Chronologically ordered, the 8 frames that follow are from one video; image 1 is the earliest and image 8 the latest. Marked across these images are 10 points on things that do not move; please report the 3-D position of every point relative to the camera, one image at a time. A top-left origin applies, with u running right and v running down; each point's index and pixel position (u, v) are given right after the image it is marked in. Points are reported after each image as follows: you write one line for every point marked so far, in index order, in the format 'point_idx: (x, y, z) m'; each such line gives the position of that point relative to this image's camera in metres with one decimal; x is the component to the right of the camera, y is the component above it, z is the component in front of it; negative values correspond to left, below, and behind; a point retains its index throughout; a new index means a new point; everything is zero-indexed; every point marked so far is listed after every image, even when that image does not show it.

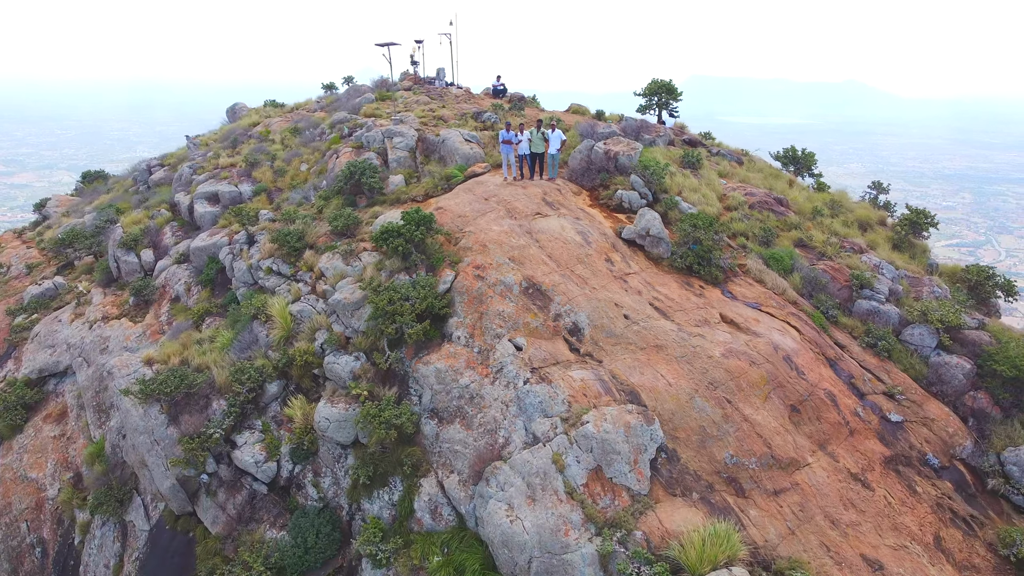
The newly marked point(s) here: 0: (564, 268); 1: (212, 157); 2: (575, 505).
0: (+0.4, +0.2, +5.8) m
1: (-3.7, +1.7, +9.7) m
2: (+0.4, -1.2, +4.3) m
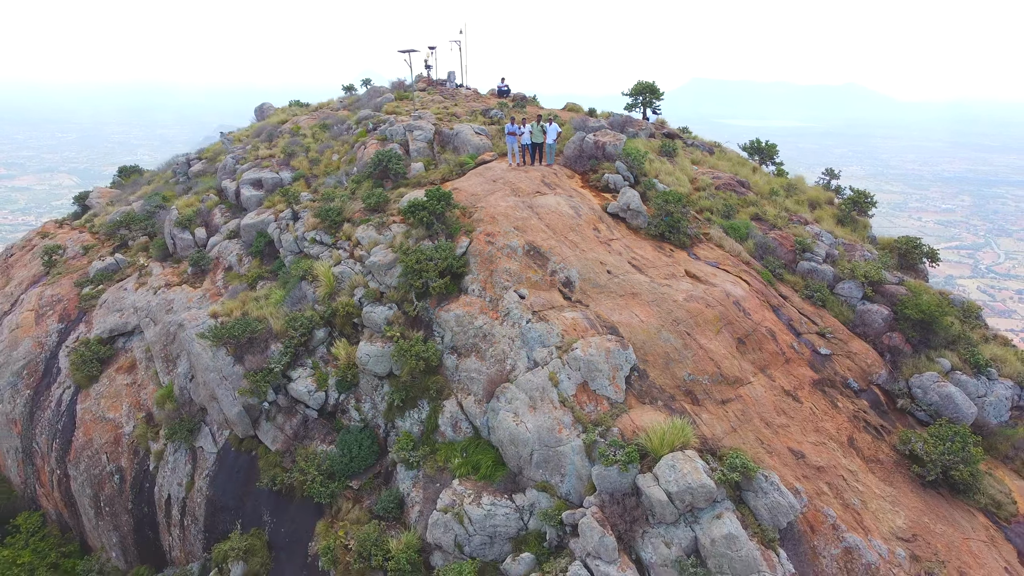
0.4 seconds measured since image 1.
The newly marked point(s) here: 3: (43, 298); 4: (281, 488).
0: (+0.5, +0.5, +7.0) m
1: (-3.7, +2.0, +10.9) m
2: (+0.4, -0.9, +5.5) m
3: (-6.1, -0.1, +10.0) m
4: (-1.9, -1.7, +6.5) m
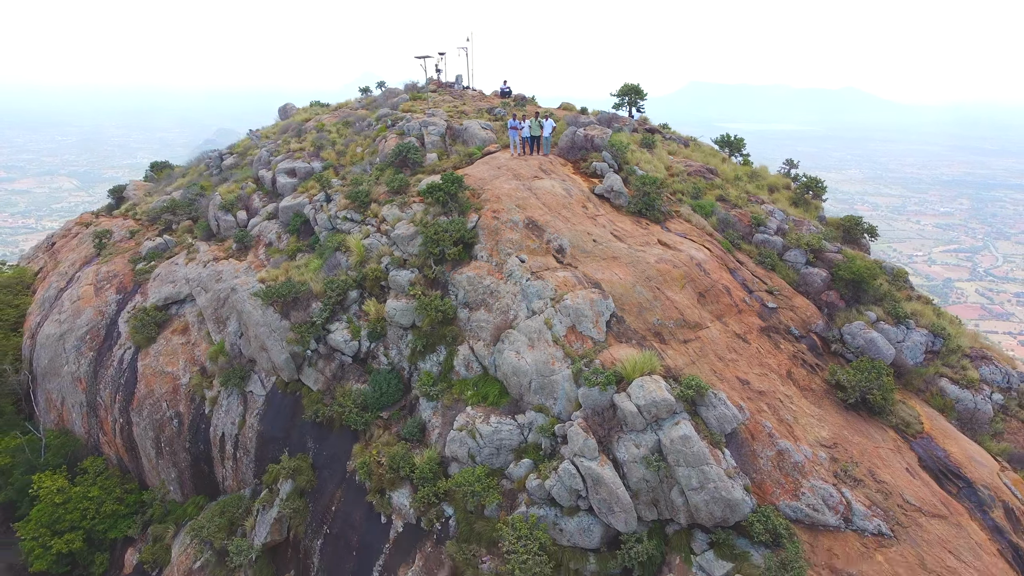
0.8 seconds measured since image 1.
0: (+0.5, +0.9, +8.3) m
1: (-3.6, +2.3, +12.2) m
2: (+0.4, -0.5, +6.8) m
3: (-6.1, +0.2, +11.3) m
4: (-1.9, -1.3, +7.8) m
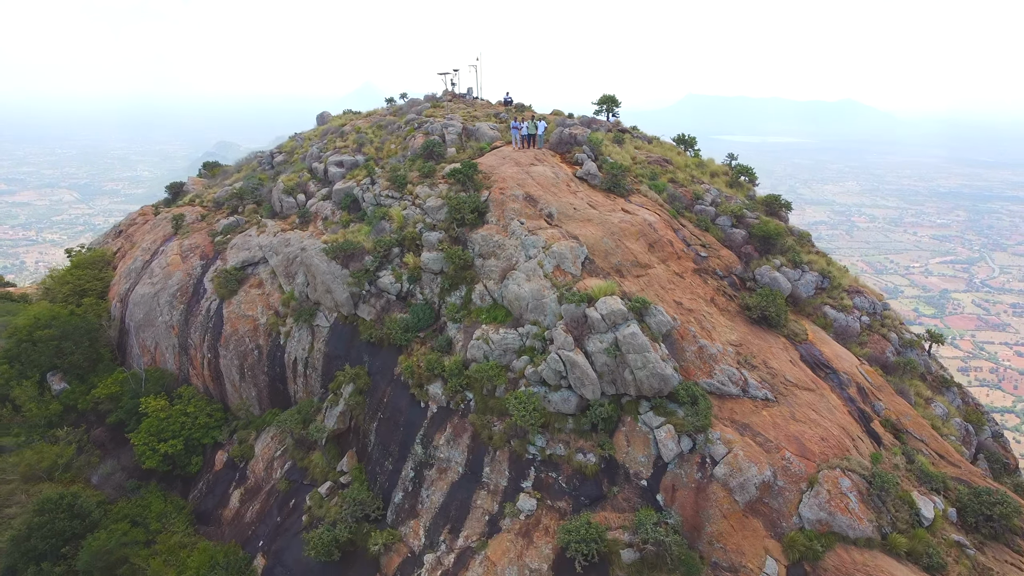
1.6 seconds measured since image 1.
0: (+0.5, +1.5, +11.1) m
1: (-3.6, +2.9, +15.0) m
2: (+0.5, +0.1, +9.6) m
3: (-6.1, +0.8, +14.1) m
4: (-1.9, -0.7, +10.5) m
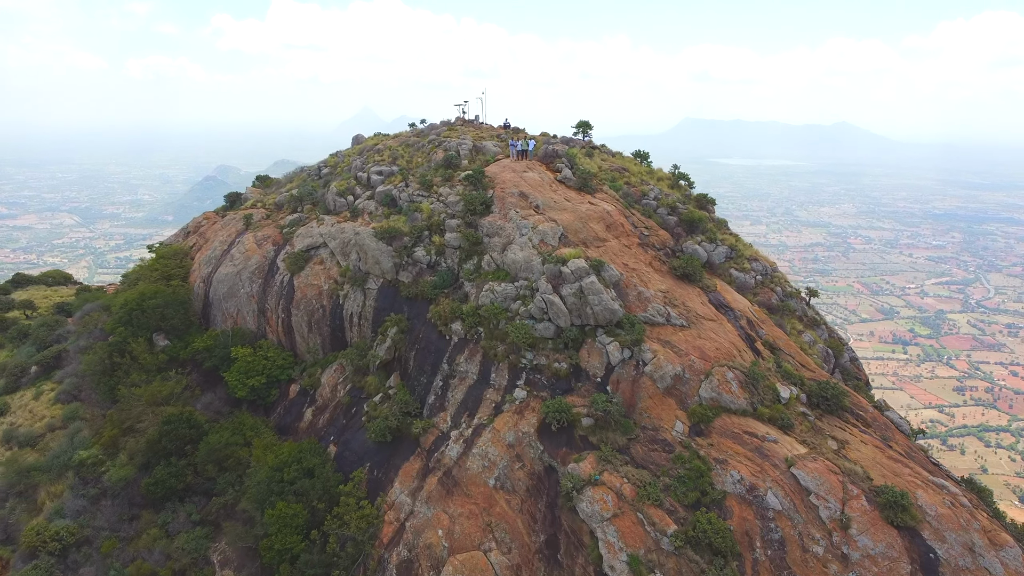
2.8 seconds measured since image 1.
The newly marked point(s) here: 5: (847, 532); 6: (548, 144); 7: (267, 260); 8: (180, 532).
0: (+0.5, +2.0, +15.3) m
1: (-3.7, +3.3, +19.3) m
2: (+0.4, +0.7, +13.8) m
3: (-6.1, +1.2, +18.3) m
4: (-1.9, -0.1, +14.7) m
5: (+4.7, -3.4, +10.9) m
6: (+0.9, +3.5, +18.1) m
7: (-5.7, +0.7, +17.6) m
8: (-6.2, -4.4, +14.1) m
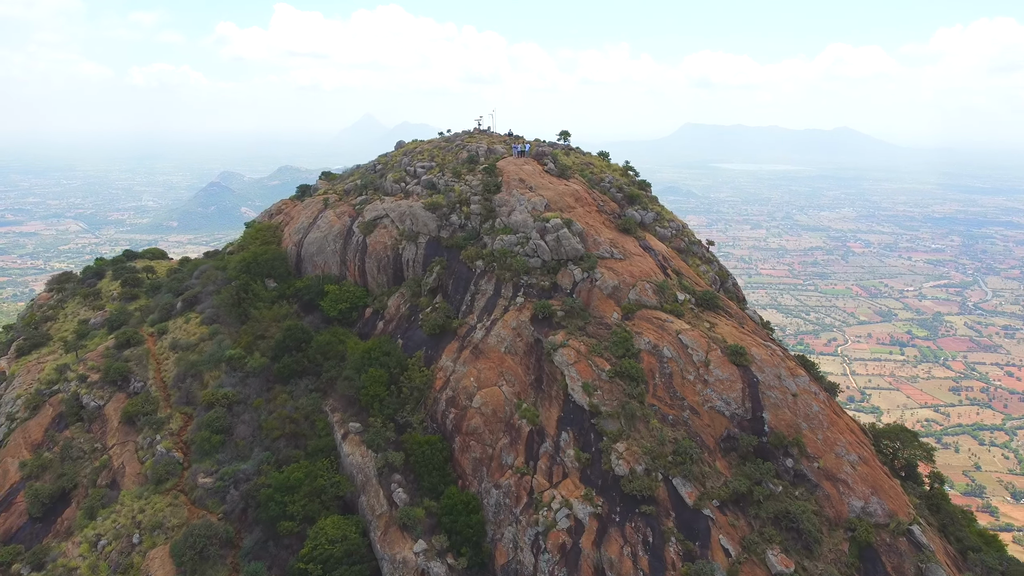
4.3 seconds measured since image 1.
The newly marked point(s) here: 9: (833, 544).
0: (+0.5, +3.4, +23.1) m
1: (-3.6, +4.7, +27.1) m
2: (+0.5, +2.1, +21.6) m
3: (-6.1, +2.6, +26.1) m
4: (-1.8, +1.3, +22.4) m
5: (+4.8, -1.9, +18.6) m
6: (+1.0, +4.8, +25.9) m
7: (-5.6, +2.0, +25.4) m
8: (-6.1, -3.0, +21.9) m
9: (+7.0, -5.4, +16.4) m
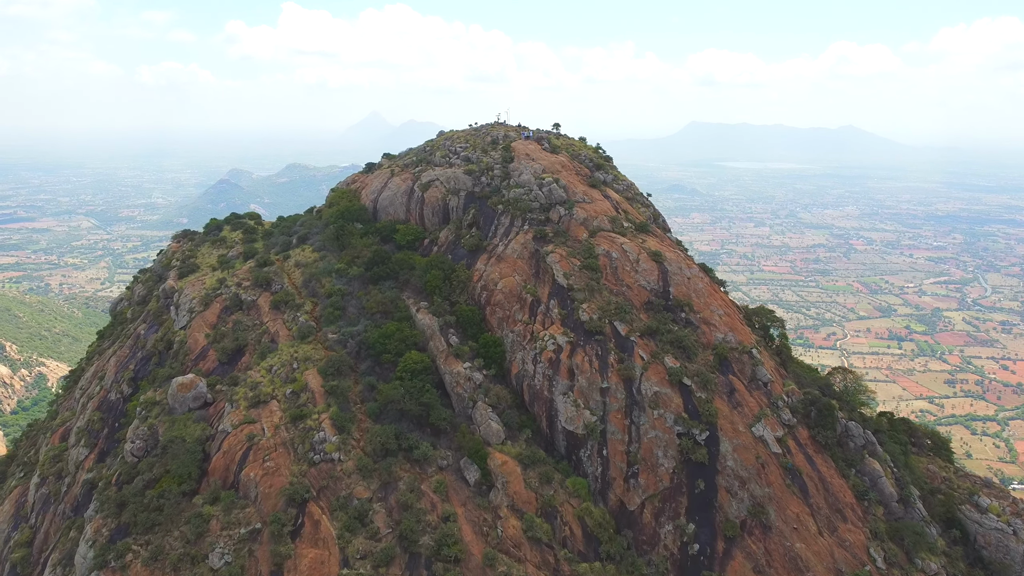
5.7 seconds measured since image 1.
0: (+1.0, +6.4, +35.4) m
1: (-3.1, +7.7, +39.3) m
2: (+0.9, +5.1, +33.8) m
3: (-5.6, +5.6, +38.3) m
4: (-1.4, +4.2, +34.7) m
5: (+5.2, +1.0, +30.9) m
6: (+1.4, +7.8, +38.1) m
7: (-5.2, +5.0, +37.7) m
8: (-5.7, 0.0, +34.2) m
9: (+7.3, -2.5, +28.6) m
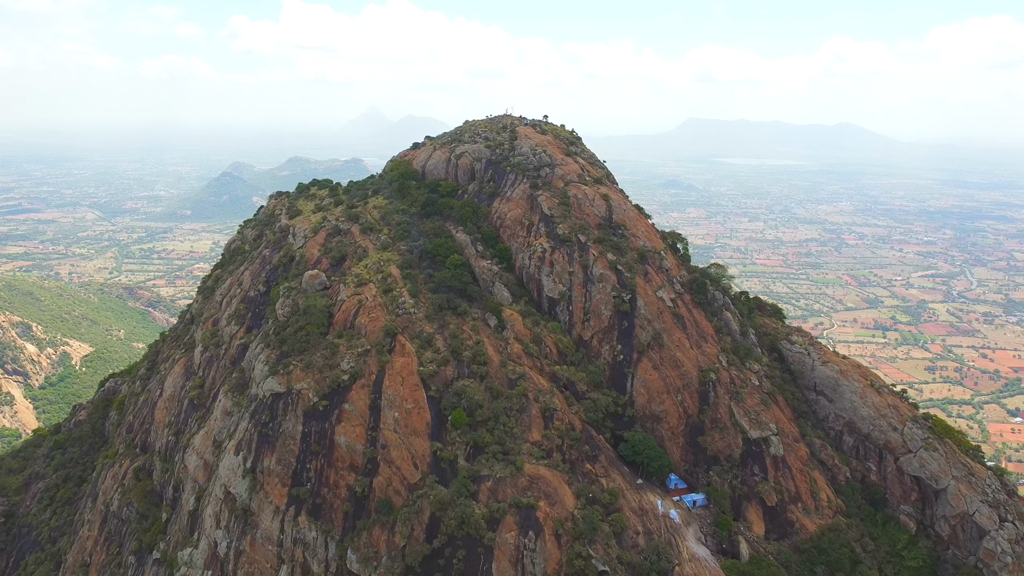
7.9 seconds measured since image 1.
0: (+1.3, +11.1, +54.3) m
1: (-2.8, +12.5, +58.3) m
2: (+1.2, +9.8, +52.8) m
3: (-5.3, +10.4, +57.3) m
4: (-1.1, +9.0, +53.6) m
5: (+5.5, +5.7, +49.8) m
6: (+1.7, +12.6, +57.0) m
7: (-4.9, +9.8, +56.6) m
8: (-5.4, +4.8, +53.1) m
9: (+7.6, +2.2, +47.6) m
